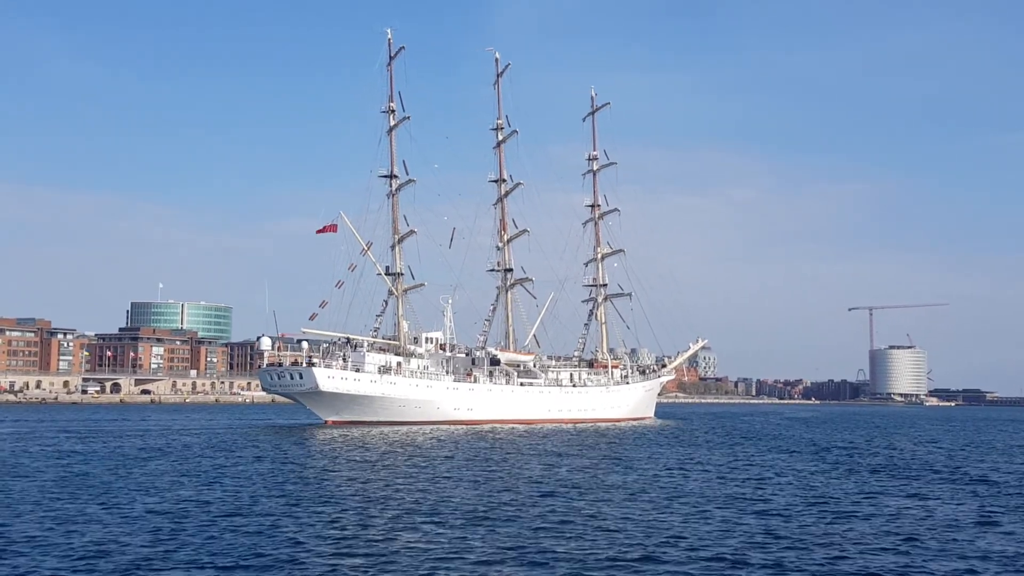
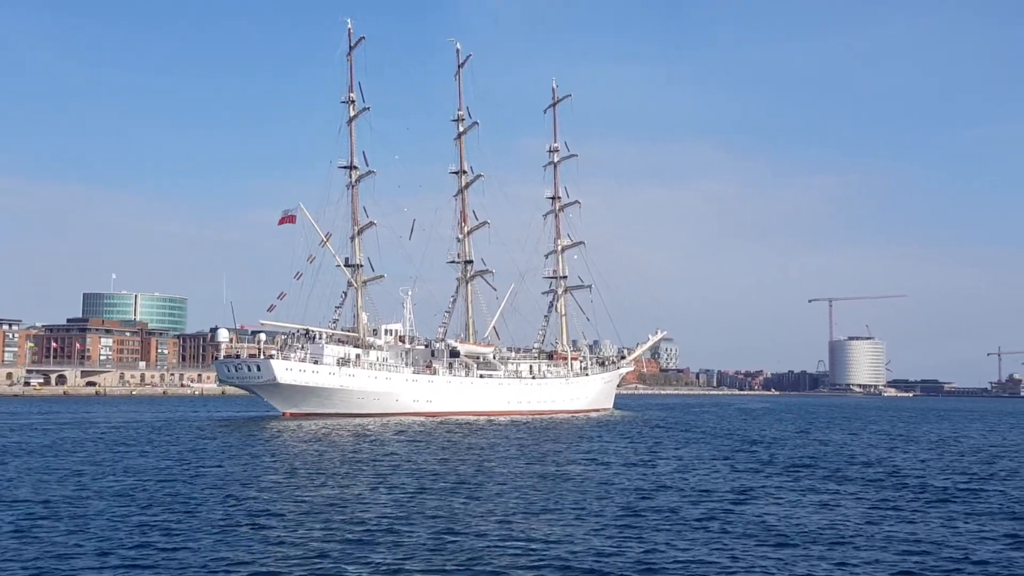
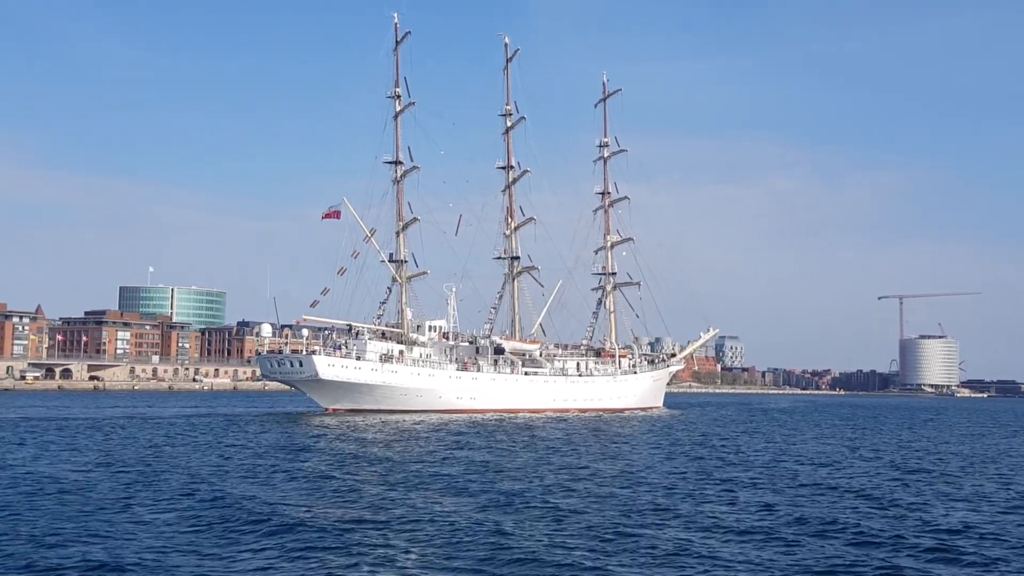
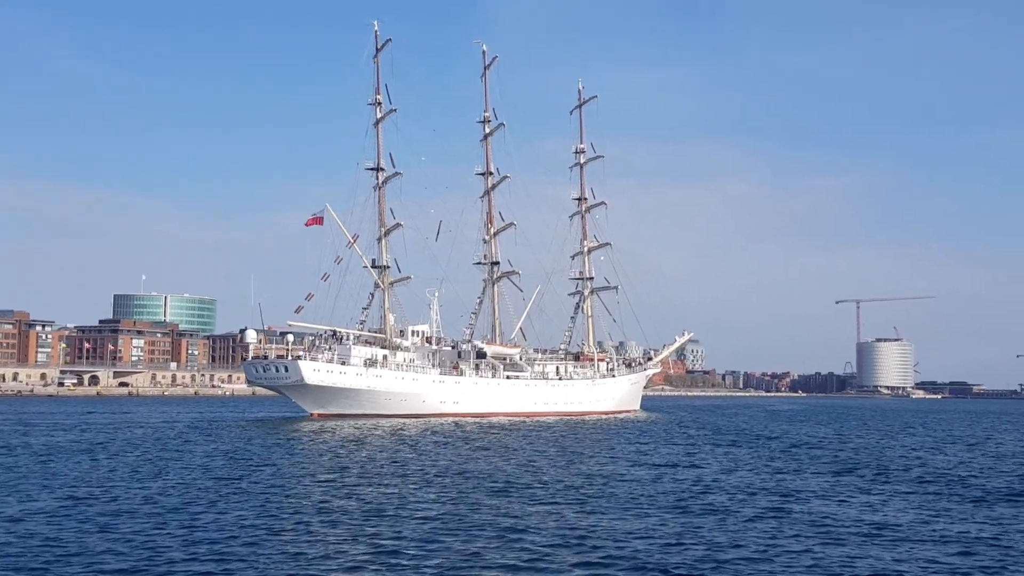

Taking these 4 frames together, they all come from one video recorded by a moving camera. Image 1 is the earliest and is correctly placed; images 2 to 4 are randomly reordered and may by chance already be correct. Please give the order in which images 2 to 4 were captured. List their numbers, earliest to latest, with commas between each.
4, 2, 3
